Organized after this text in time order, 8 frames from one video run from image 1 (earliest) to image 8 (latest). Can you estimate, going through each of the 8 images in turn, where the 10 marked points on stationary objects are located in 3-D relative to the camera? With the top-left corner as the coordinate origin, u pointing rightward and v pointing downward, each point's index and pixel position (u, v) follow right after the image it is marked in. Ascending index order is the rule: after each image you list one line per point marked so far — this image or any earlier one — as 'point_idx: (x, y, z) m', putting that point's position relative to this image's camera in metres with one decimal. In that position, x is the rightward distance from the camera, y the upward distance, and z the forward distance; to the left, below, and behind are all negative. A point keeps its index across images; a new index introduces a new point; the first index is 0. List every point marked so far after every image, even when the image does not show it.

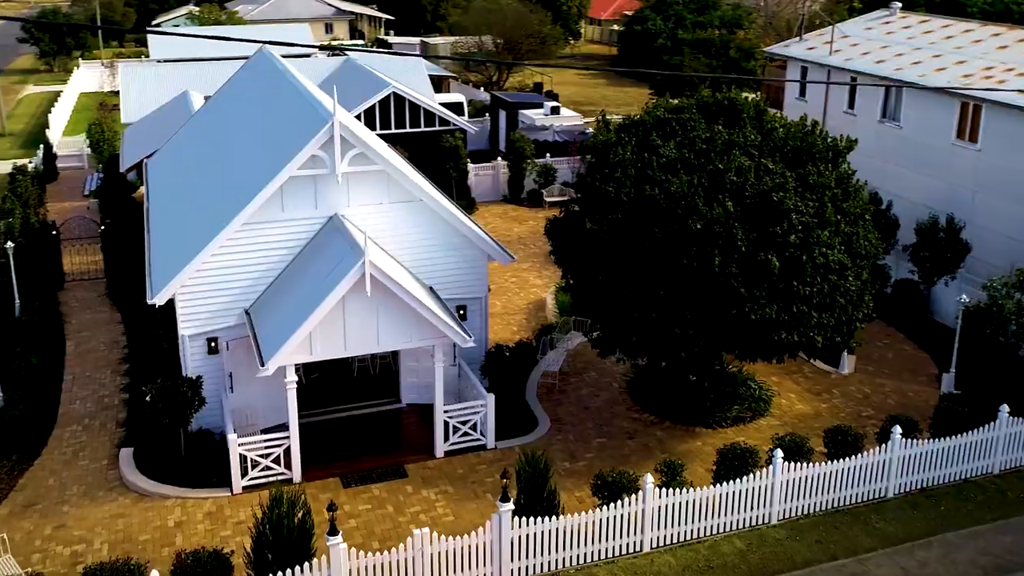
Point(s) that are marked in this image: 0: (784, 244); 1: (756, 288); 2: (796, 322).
0: (+4.9, +0.8, +18.2) m
1: (+4.4, 0.0, +18.0) m
2: (+5.2, -0.6, +18.3) m
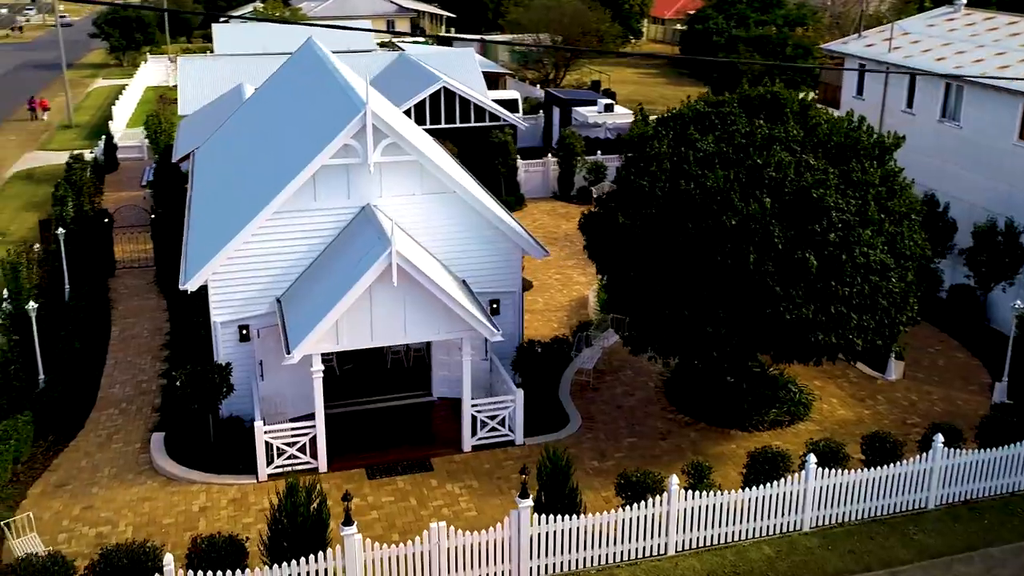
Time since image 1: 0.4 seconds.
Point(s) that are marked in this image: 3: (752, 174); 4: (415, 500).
0: (+5.4, +0.8, +17.6) m
1: (+4.9, 0.0, +17.4) m
2: (+5.7, -0.6, +17.7) m
3: (+4.3, +2.1, +18.2) m
4: (-1.8, -3.8, +18.0) m
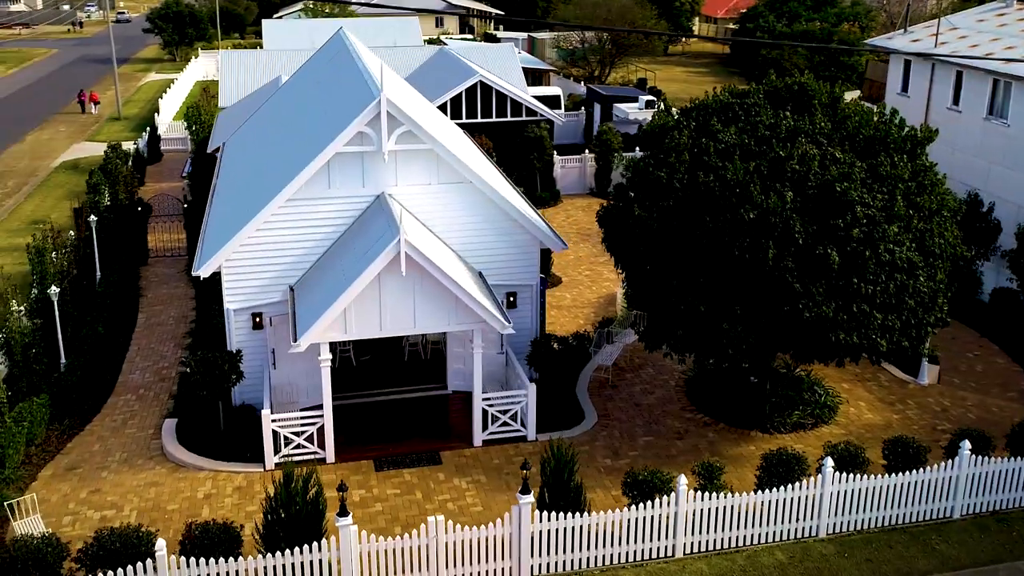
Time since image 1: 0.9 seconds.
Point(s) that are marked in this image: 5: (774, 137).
0: (+5.6, +0.8, +16.9) m
1: (+5.0, +0.1, +16.8) m
2: (+5.8, -0.6, +17.0) m
3: (+4.6, +2.1, +17.6) m
4: (-1.6, -3.6, +17.7) m
5: (+4.7, +2.7, +18.1) m
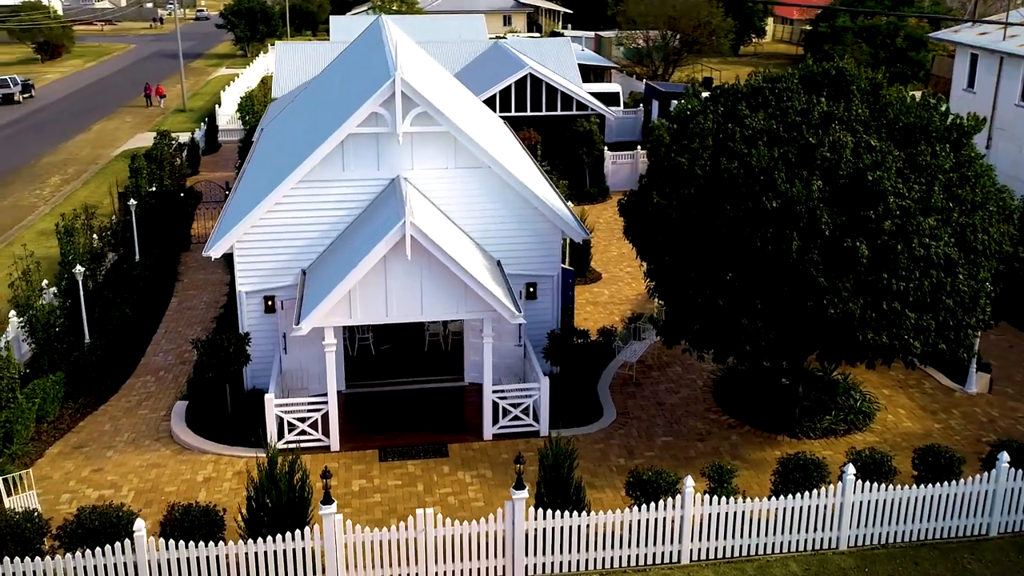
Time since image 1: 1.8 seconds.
0: (+5.7, +0.9, +15.8) m
1: (+5.1, +0.2, +15.7) m
2: (+5.9, -0.5, +15.9) m
3: (+4.8, +2.2, +16.6) m
4: (-1.5, -3.4, +17.1) m
5: (+5.0, +2.8, +17.1) m
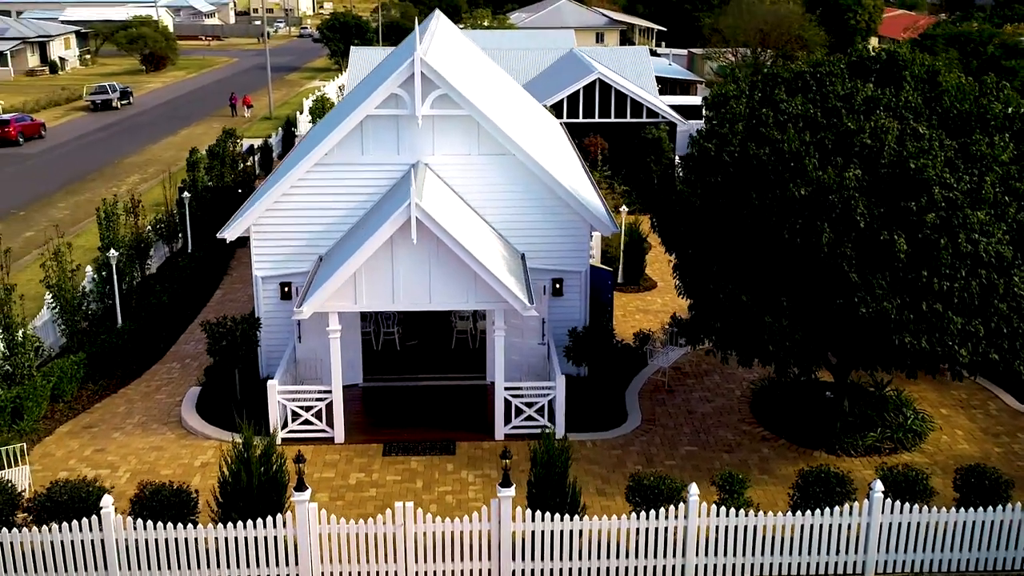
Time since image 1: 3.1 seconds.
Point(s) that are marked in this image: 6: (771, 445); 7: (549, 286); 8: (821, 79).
0: (+5.8, +0.9, +14.3) m
1: (+5.2, +0.2, +14.3) m
2: (+5.9, -0.5, +14.4) m
3: (+5.0, +2.2, +15.2) m
4: (-1.5, -3.2, +16.2) m
5: (+5.2, +2.8, +15.7) m
6: (+4.6, -2.8, +17.7) m
7: (+0.7, 0.0, +19.1) m
8: (+5.1, +3.4, +16.4) m
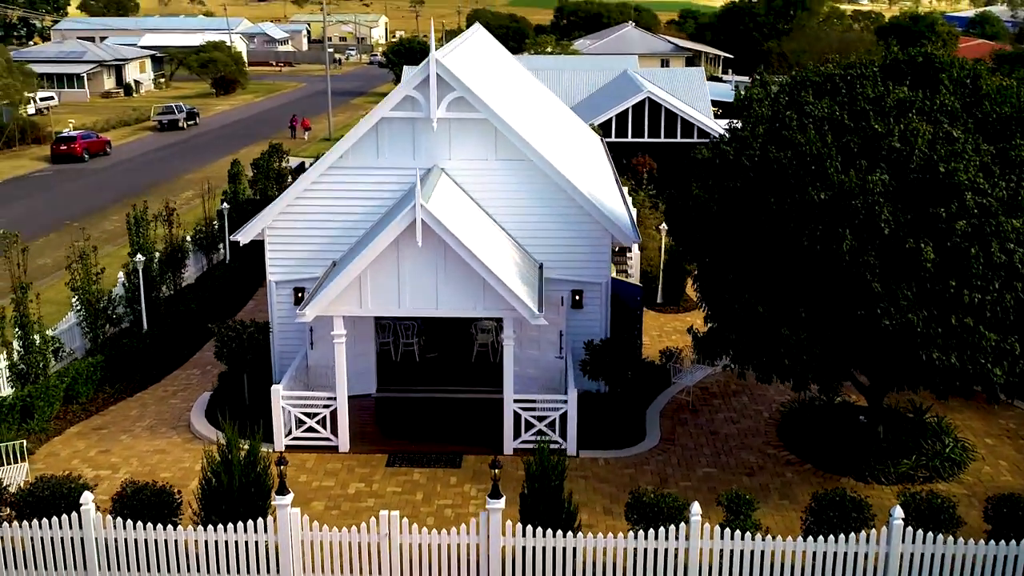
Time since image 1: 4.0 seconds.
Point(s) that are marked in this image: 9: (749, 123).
0: (+5.8, +0.7, +13.3) m
1: (+5.1, 0.0, +13.3) m
2: (+5.9, -0.7, +13.3) m
3: (+5.1, +2.1, +14.3) m
4: (-1.4, -3.2, +15.6) m
5: (+5.4, +2.6, +14.8) m
6: (+4.7, -3.0, +16.7) m
7: (+1.0, -0.2, +18.5) m
8: (+5.3, +3.2, +15.6) m
9: (+3.6, +2.5, +15.4) m
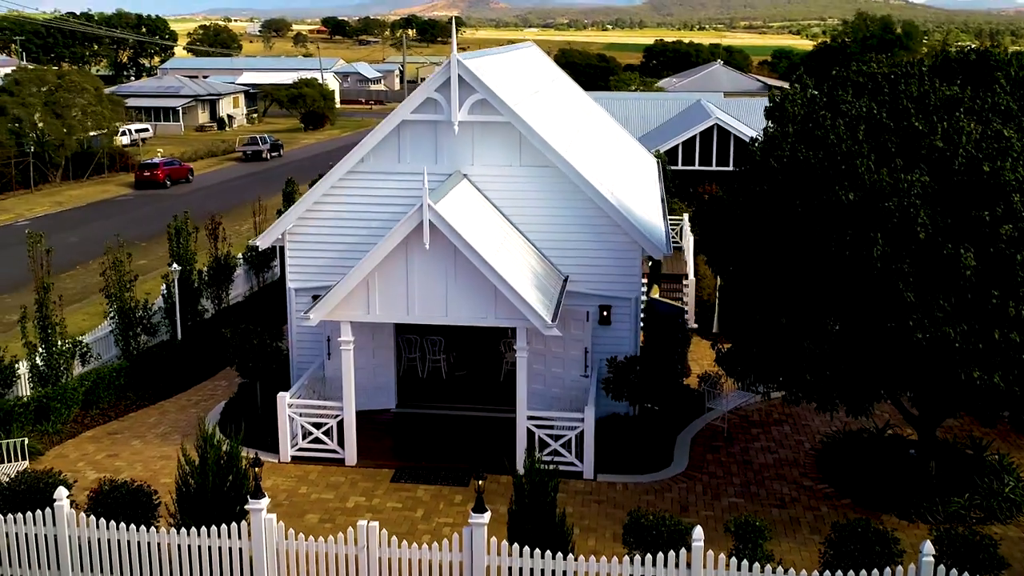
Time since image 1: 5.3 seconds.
0: (+5.7, +0.6, +12.0) m
1: (+5.1, -0.1, +12.0) m
2: (+5.8, -0.8, +11.9) m
3: (+5.1, +1.9, +13.1) m
4: (-1.3, -3.3, +14.8) m
5: (+5.5, +2.4, +13.6) m
6: (+4.9, -3.3, +15.2) m
7: (+1.5, -0.4, +17.5) m
8: (+5.5, +3.0, +14.4) m
9: (+3.8, +2.3, +14.3) m
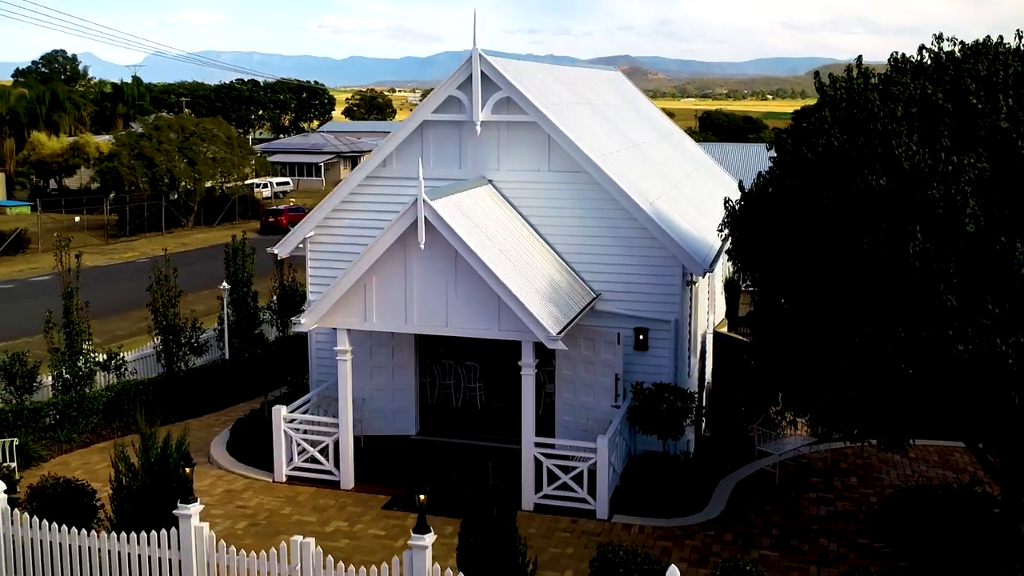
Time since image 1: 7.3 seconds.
0: (+5.3, +0.6, +9.6) m
1: (+4.6, -0.1, +9.7) m
2: (+5.3, -0.9, +9.5) m
3: (+4.9, +1.8, +10.9) m
4: (-1.4, -3.3, +13.2) m
5: (+5.4, +2.2, +11.4) m
6: (+4.8, -3.5, +12.7) m
7: (+1.9, -0.8, +15.7) m
8: (+5.5, +2.8, +12.2) m
9: (+3.8, +2.2, +12.4) m
